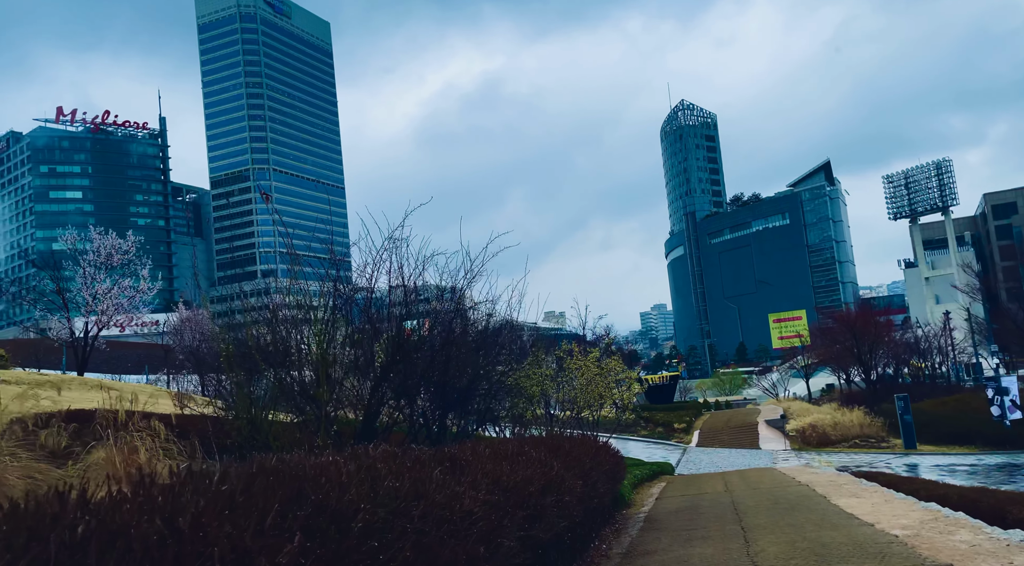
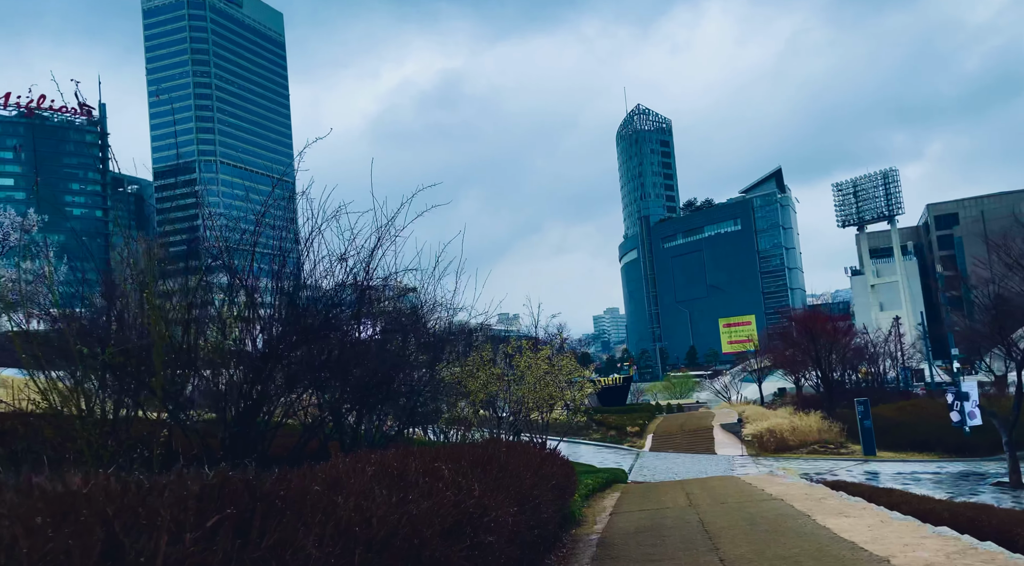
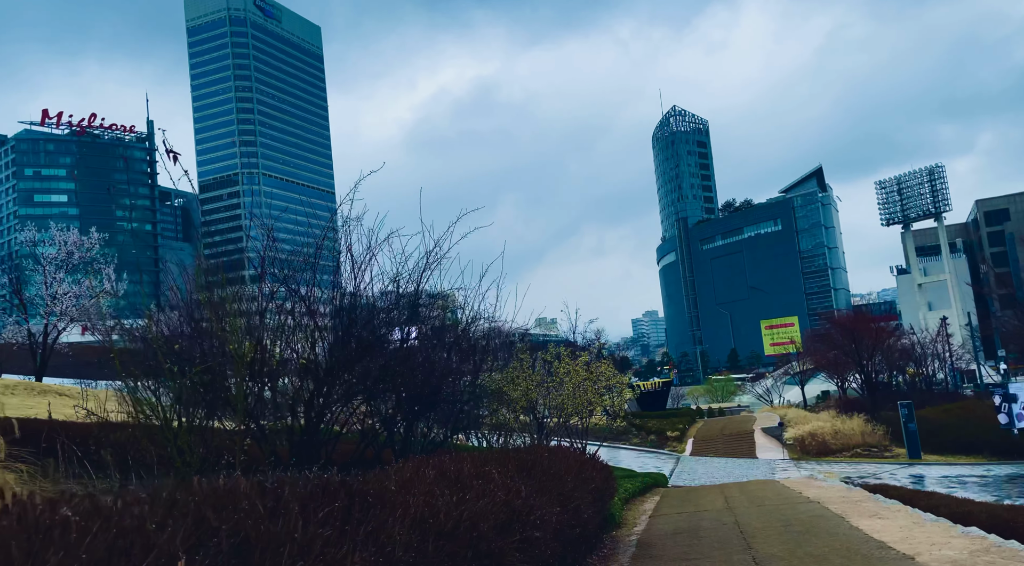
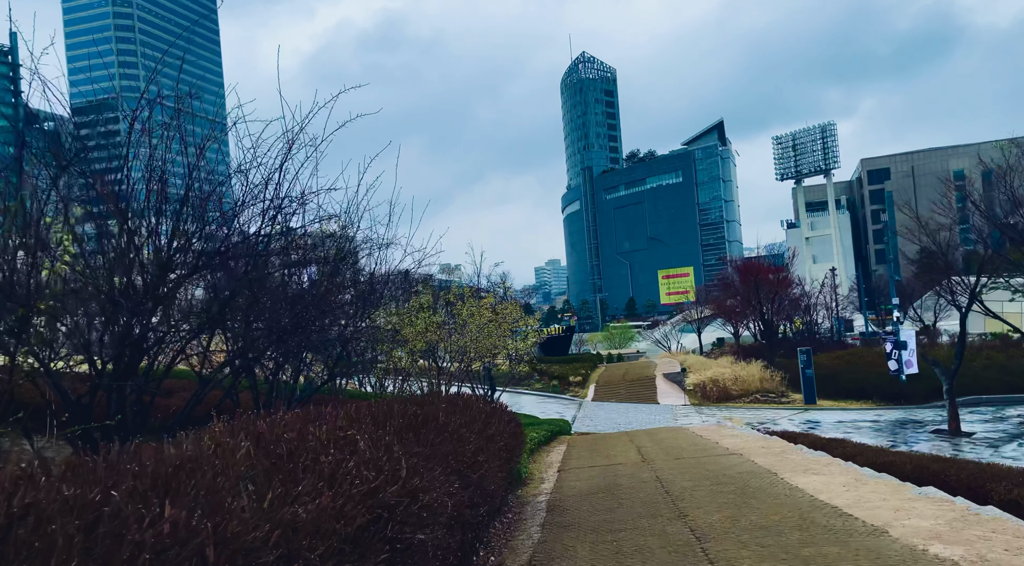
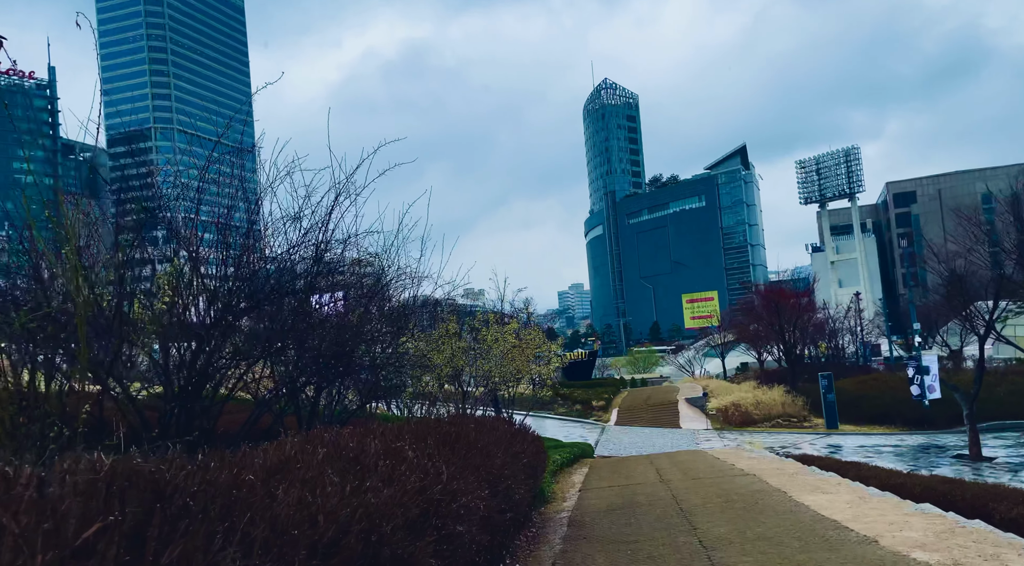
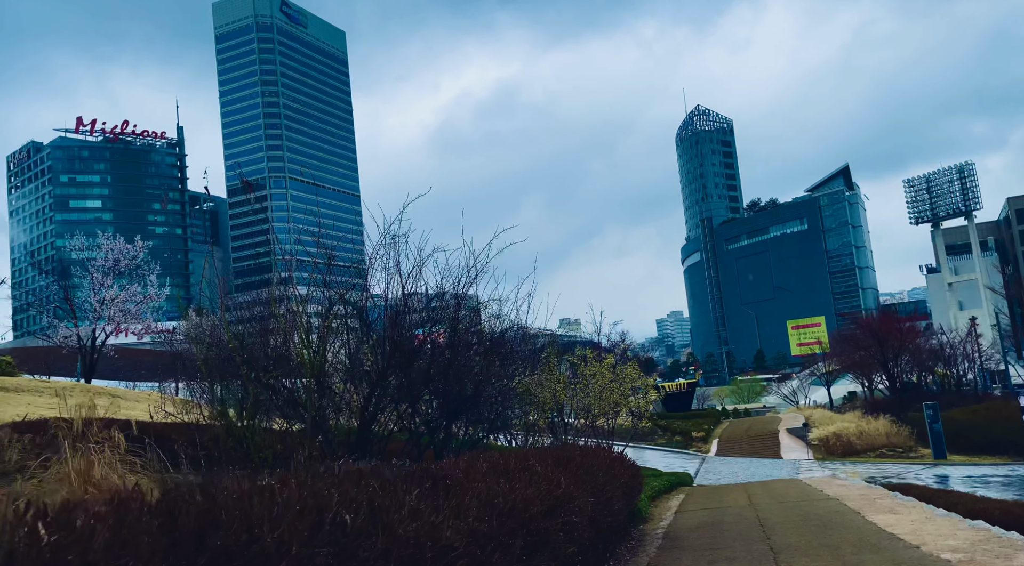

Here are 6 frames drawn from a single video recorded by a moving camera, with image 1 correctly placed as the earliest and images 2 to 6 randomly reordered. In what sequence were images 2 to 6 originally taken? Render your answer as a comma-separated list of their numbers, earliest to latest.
6, 3, 2, 5, 4
